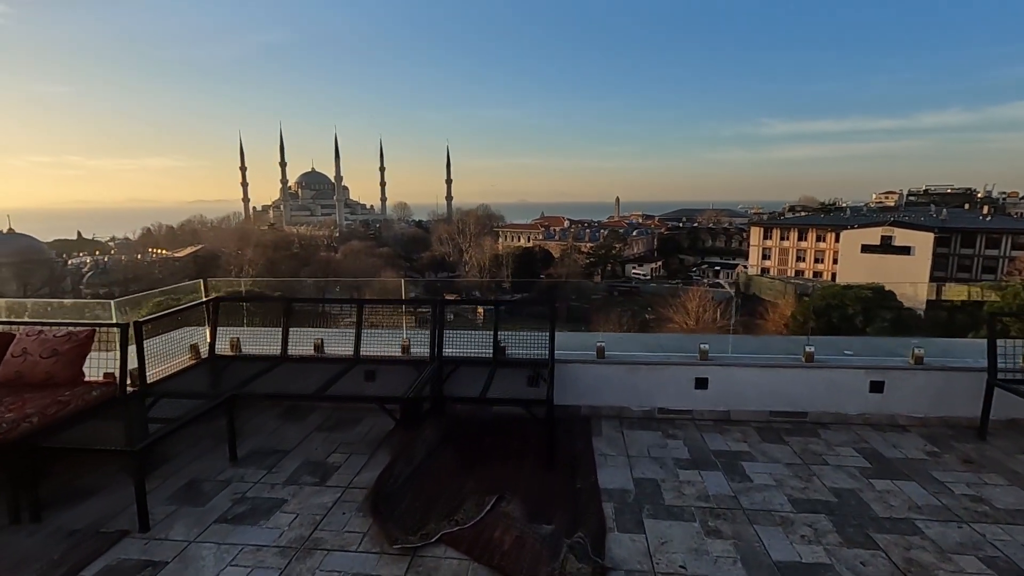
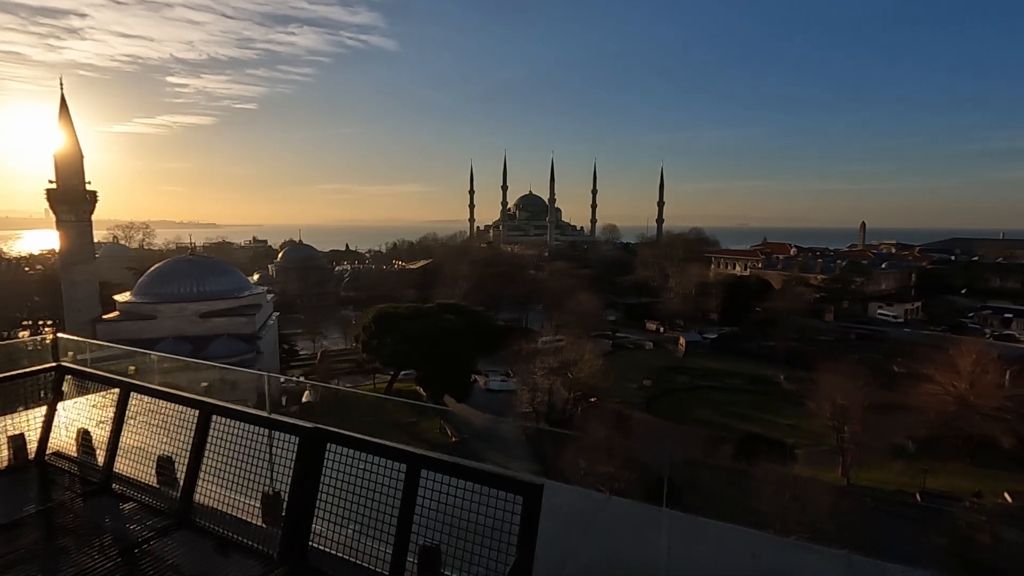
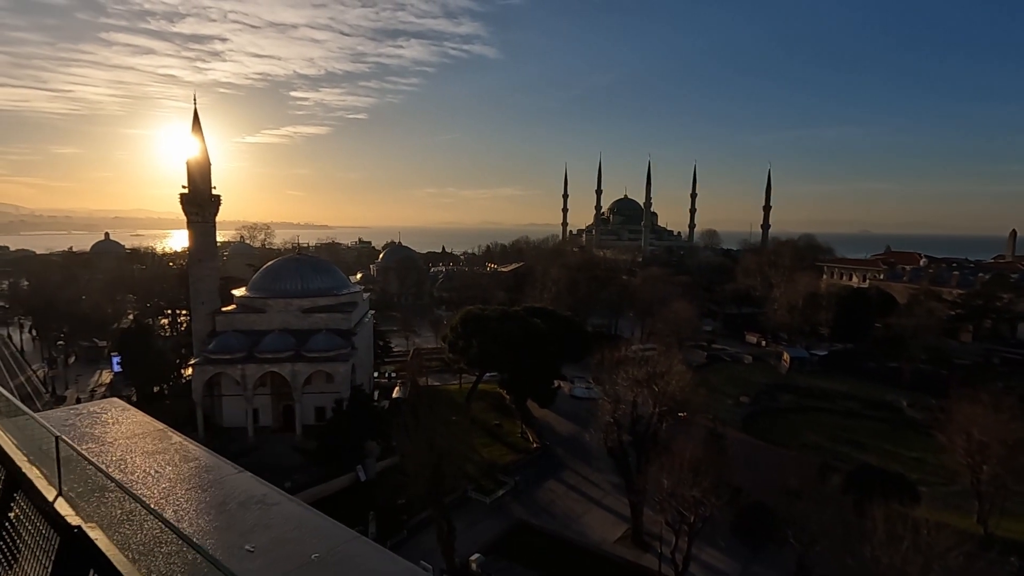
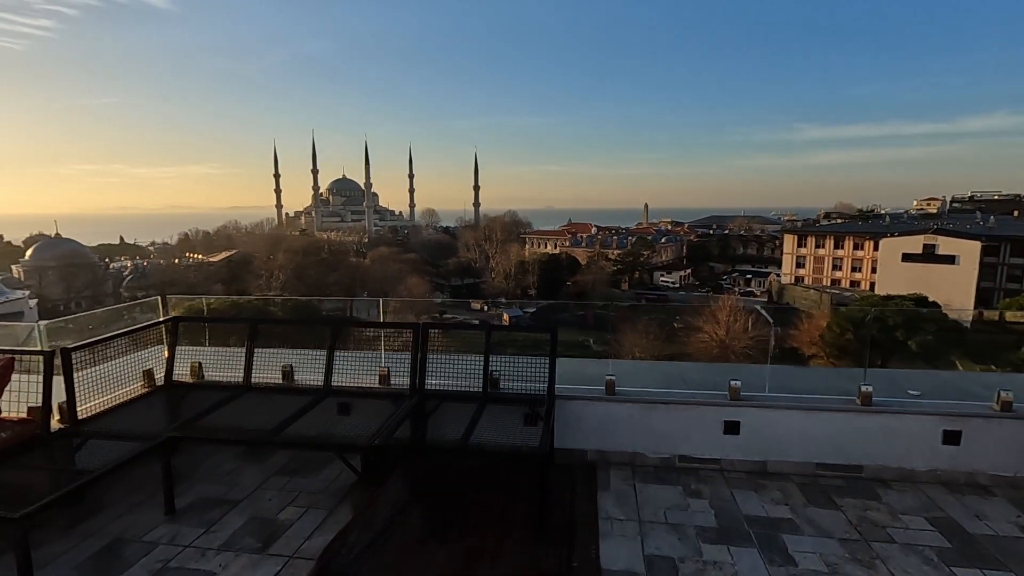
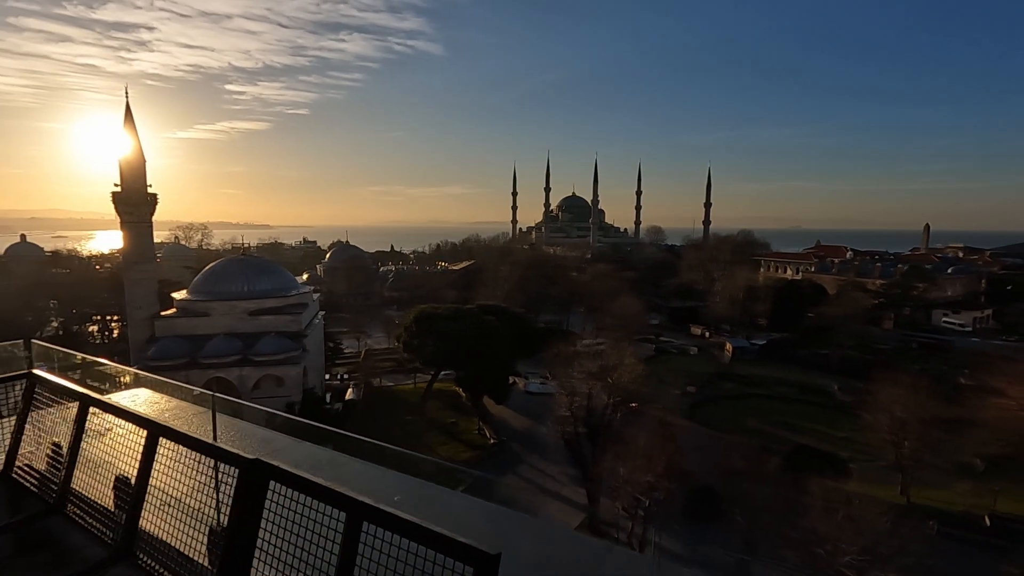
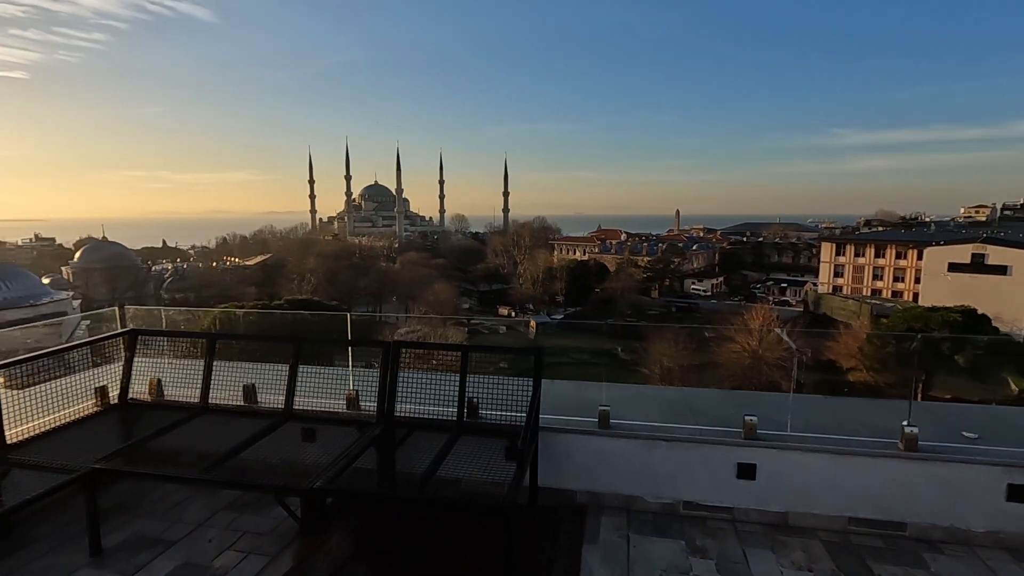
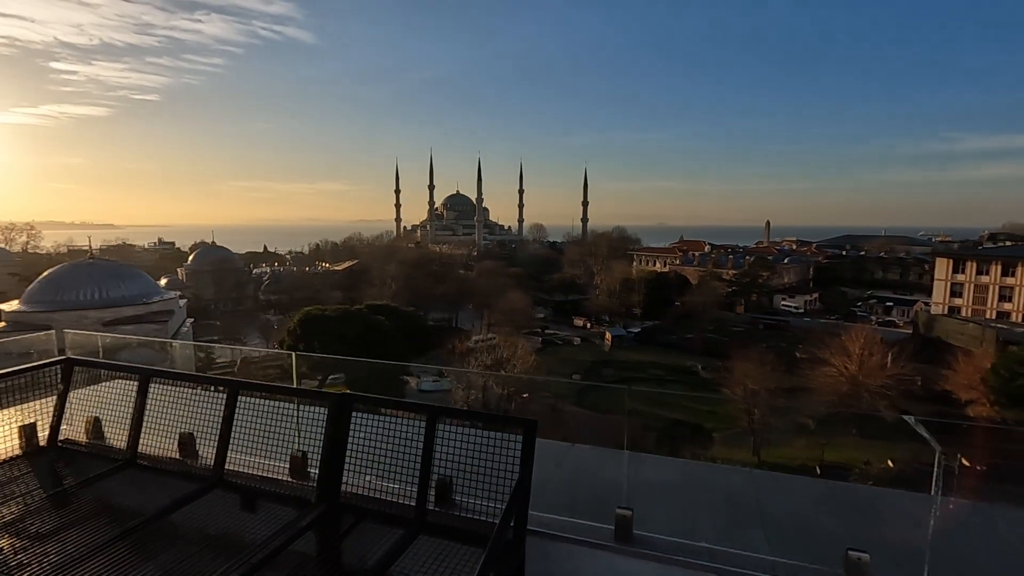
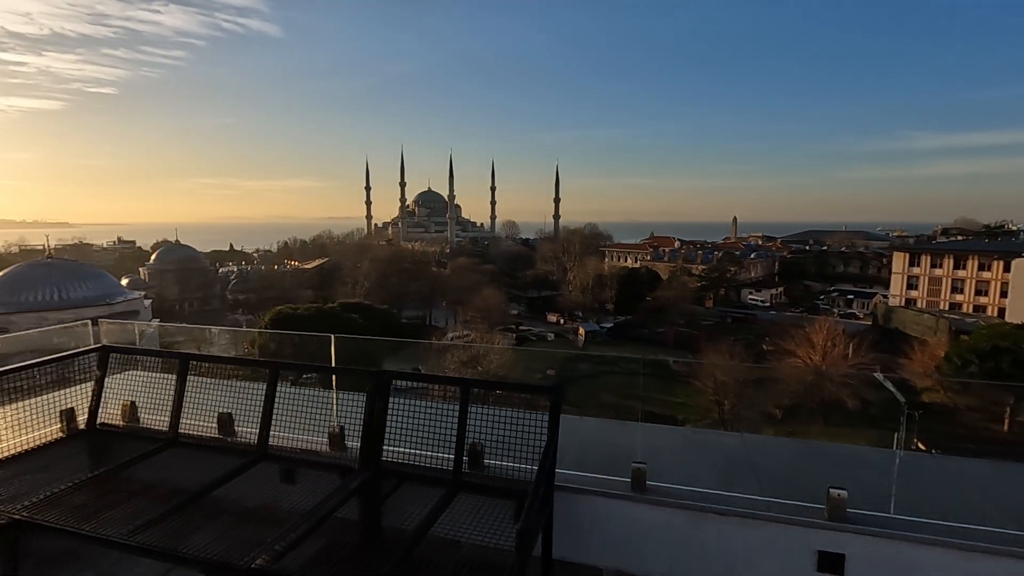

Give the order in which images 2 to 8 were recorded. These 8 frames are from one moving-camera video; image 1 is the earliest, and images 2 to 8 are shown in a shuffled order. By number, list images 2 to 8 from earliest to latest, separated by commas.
4, 6, 8, 7, 2, 5, 3
